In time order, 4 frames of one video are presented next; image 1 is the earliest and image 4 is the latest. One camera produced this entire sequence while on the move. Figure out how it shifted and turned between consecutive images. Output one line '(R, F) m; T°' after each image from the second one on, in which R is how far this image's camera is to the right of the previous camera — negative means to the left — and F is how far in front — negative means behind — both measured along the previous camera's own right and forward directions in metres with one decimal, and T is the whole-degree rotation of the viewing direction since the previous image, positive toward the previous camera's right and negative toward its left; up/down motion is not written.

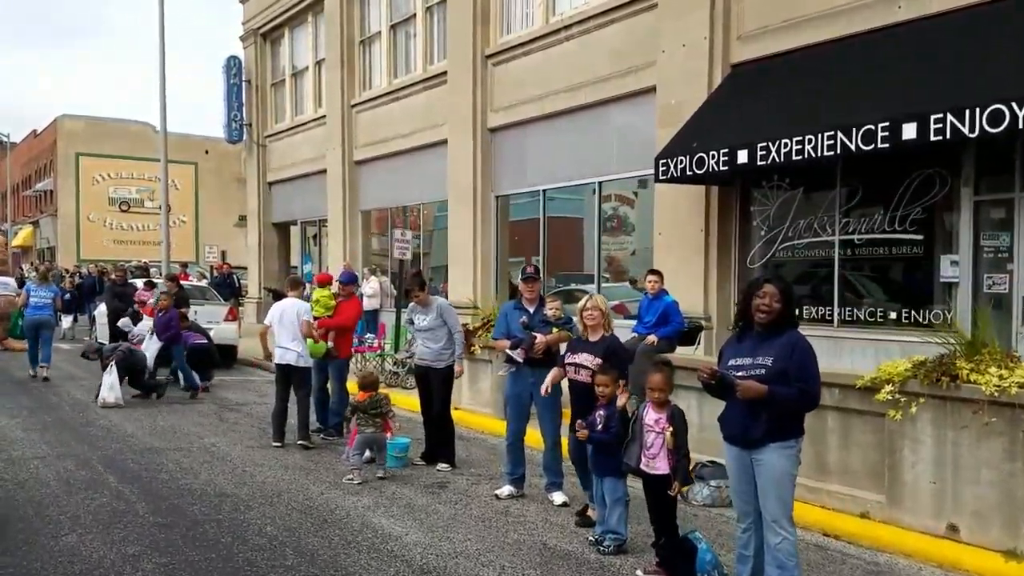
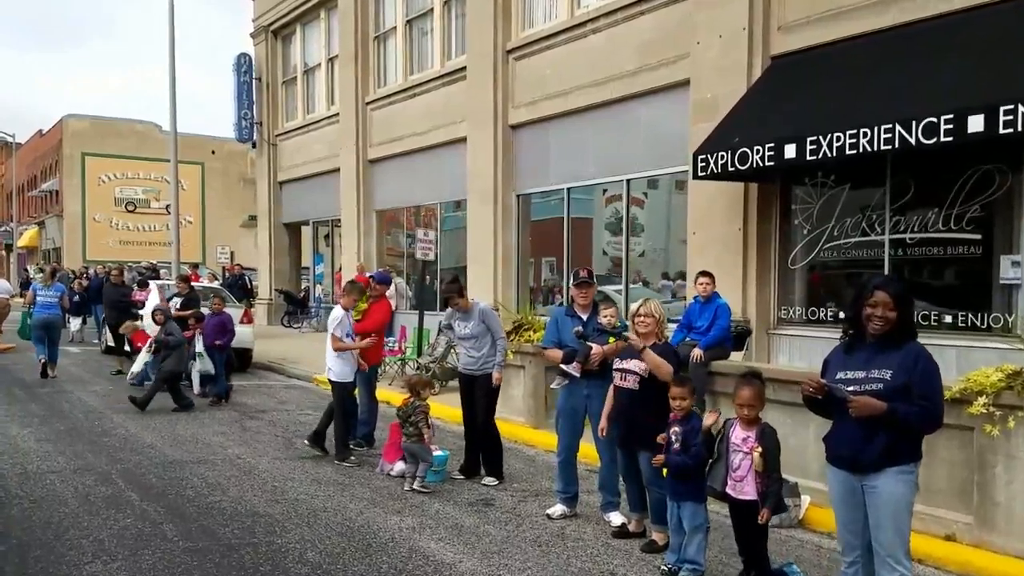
(-0.3, +0.4) m; 0°
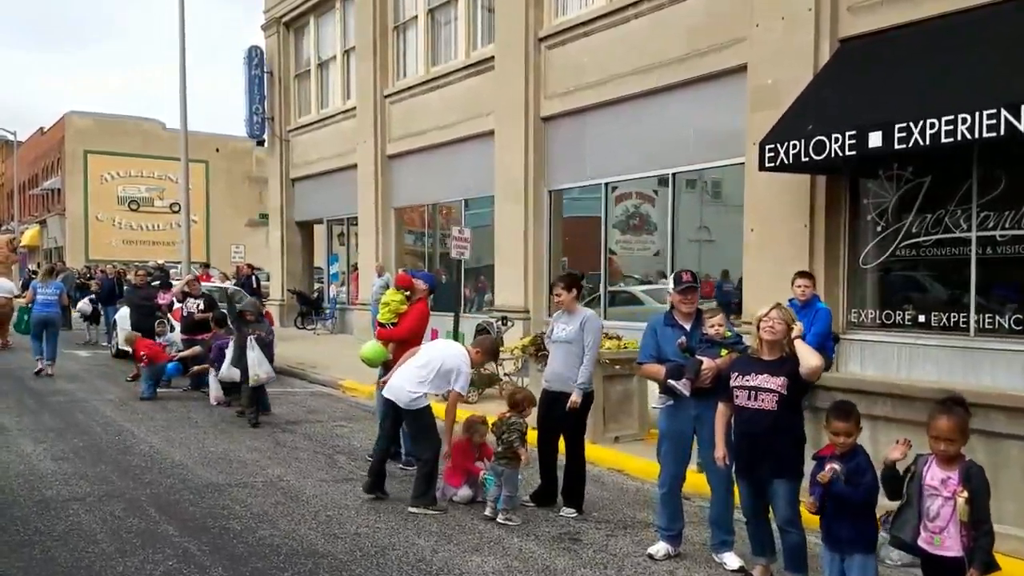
(-0.6, +0.8) m; 0°
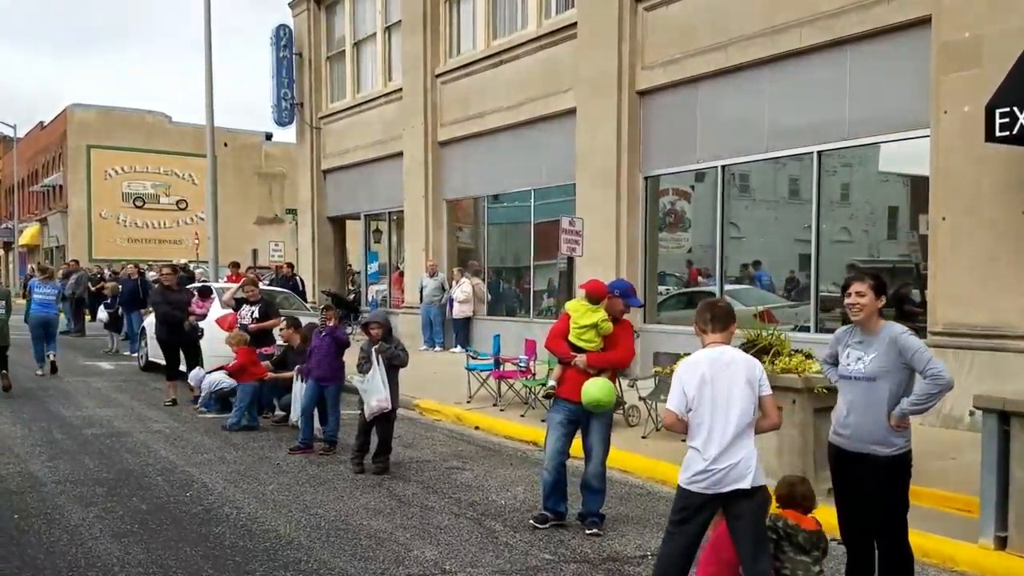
(-1.4, +2.0) m; 0°
